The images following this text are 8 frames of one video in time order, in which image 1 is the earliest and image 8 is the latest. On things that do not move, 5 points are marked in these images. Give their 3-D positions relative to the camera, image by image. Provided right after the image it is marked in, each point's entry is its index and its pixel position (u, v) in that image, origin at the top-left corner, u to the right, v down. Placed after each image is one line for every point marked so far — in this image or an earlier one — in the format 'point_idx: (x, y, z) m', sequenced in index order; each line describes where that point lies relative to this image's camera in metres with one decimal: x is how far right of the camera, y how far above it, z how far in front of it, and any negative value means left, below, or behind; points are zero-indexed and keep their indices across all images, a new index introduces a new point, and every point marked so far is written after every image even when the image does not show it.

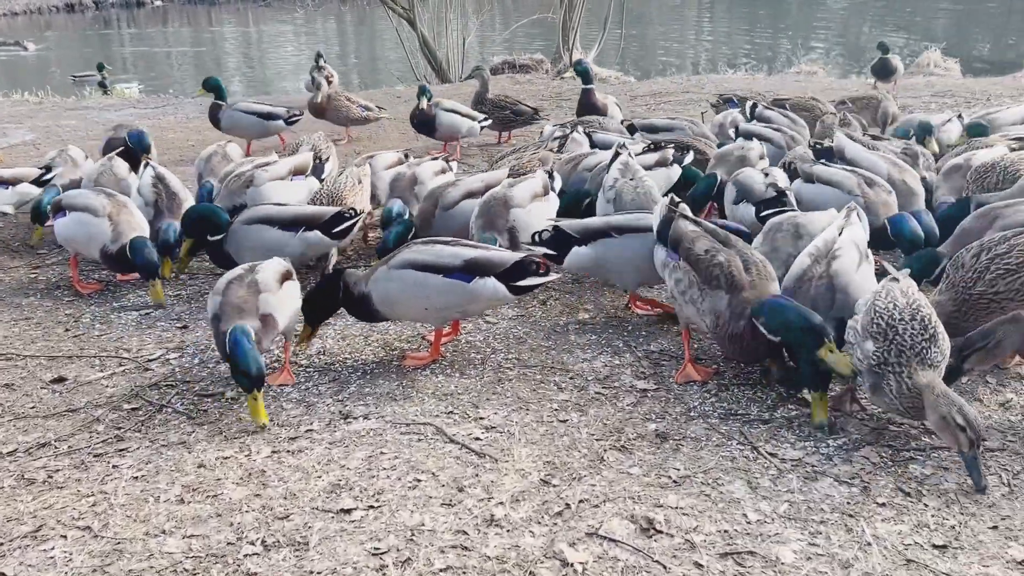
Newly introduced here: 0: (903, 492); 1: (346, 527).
0: (+1.8, -0.9, +3.9) m
1: (-0.8, -1.1, +3.9) m
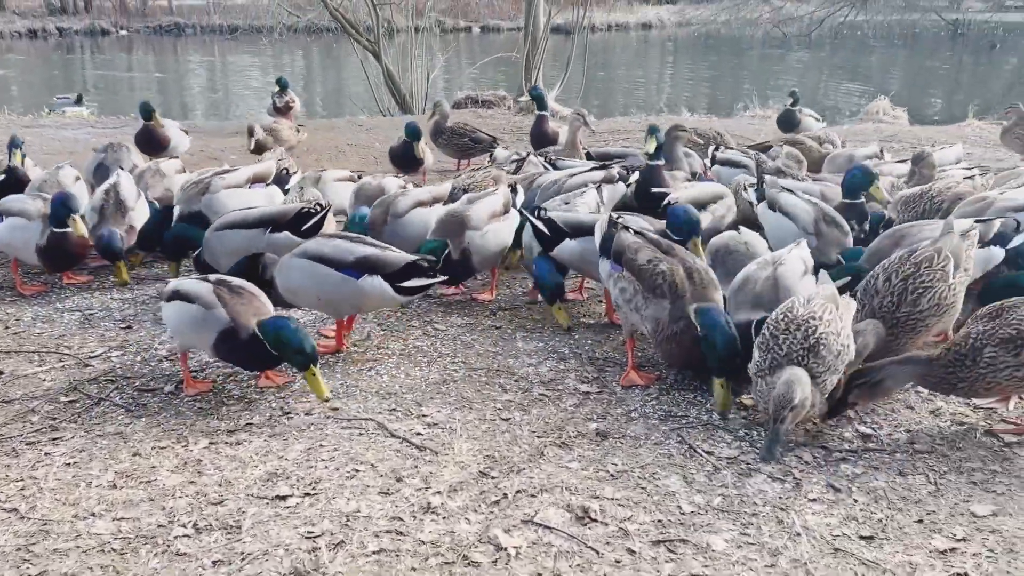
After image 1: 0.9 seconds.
0: (+1.5, -0.9, +3.9) m
1: (-1.1, -1.0, +3.8) m
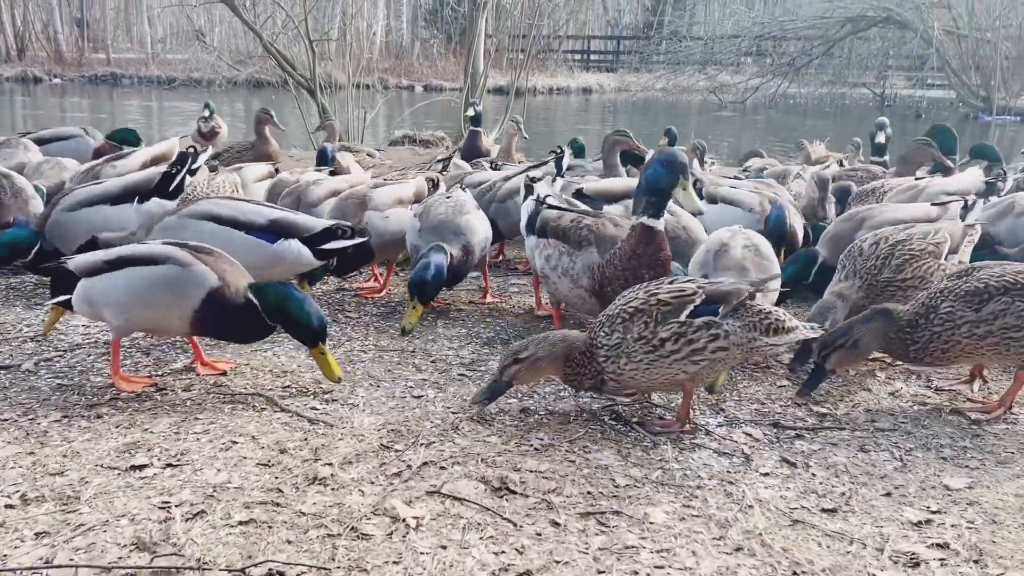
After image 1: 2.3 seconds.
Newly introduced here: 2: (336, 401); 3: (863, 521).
0: (+1.1, -0.7, +3.4) m
1: (-1.4, -0.7, +3.1) m
2: (-0.8, -0.5, +3.9) m
3: (+1.2, -0.8, +3.0) m
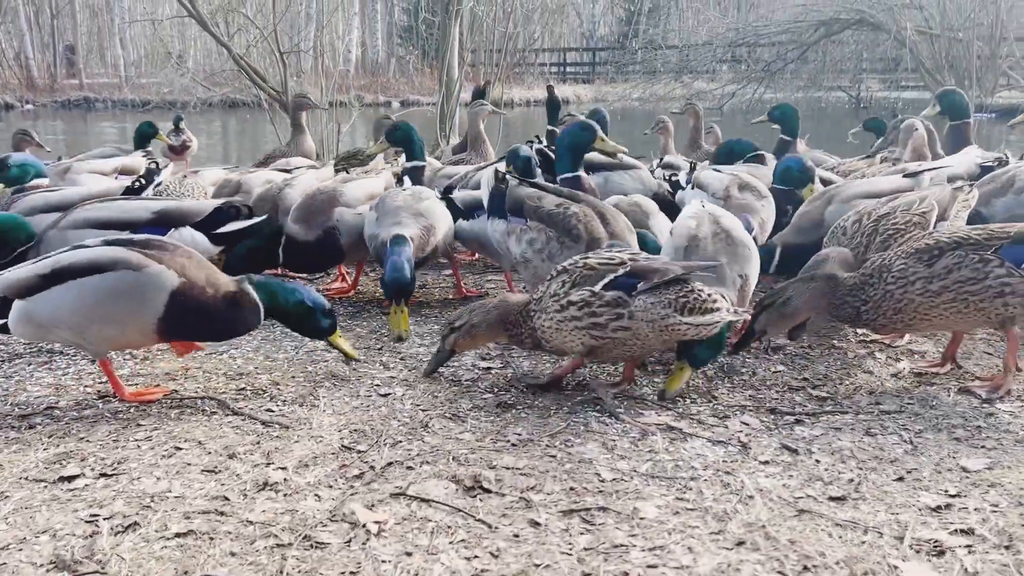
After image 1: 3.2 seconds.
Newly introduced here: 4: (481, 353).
0: (+1.0, -0.6, +3.1) m
1: (-1.5, -0.7, +2.8) m
2: (-0.9, -0.5, +3.6) m
3: (+1.2, -0.7, +2.7) m
4: (-0.2, -0.3, +4.2) m
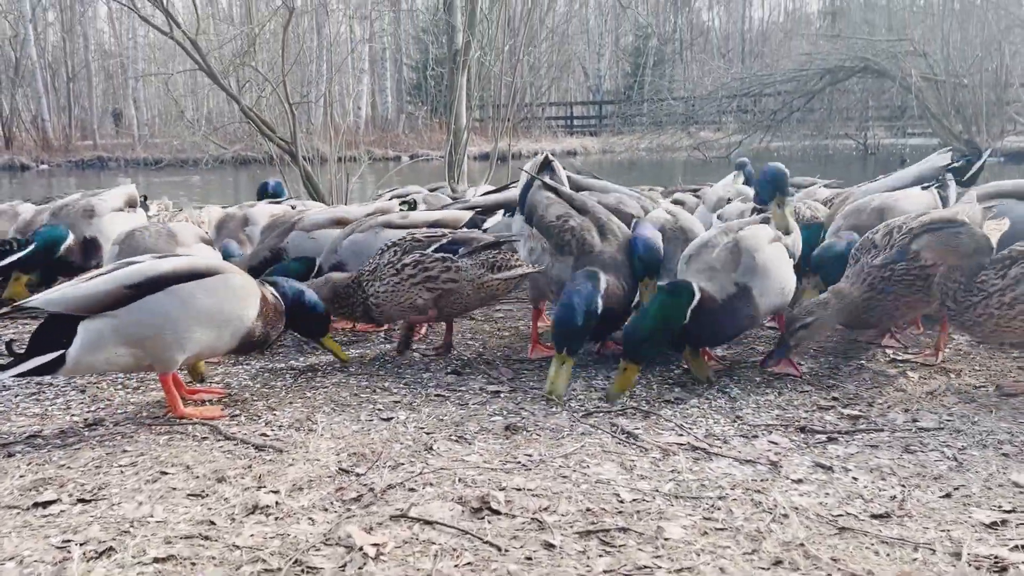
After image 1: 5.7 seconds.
0: (+1.1, -0.6, +2.9) m
1: (-1.5, -0.7, +2.6) m
2: (-0.9, -0.6, +3.4) m
3: (+1.2, -0.7, +2.4) m
4: (-0.1, -0.4, +4.0) m
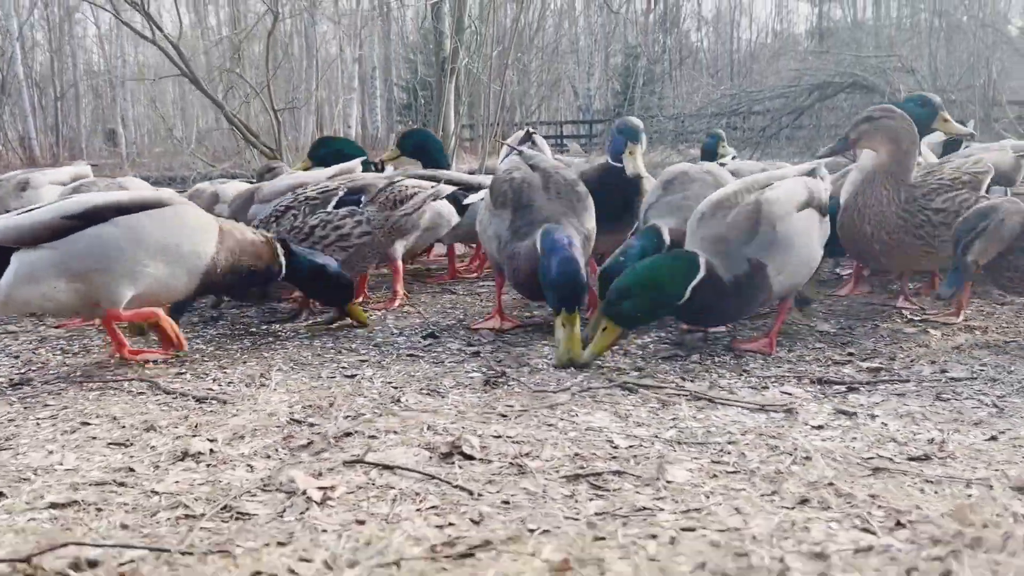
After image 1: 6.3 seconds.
0: (+1.0, -0.4, +2.5) m
1: (-1.5, -0.5, +2.2) m
2: (-1.0, -0.3, +3.0) m
3: (+1.1, -0.4, +2.1) m
4: (-0.2, -0.2, +3.6) m
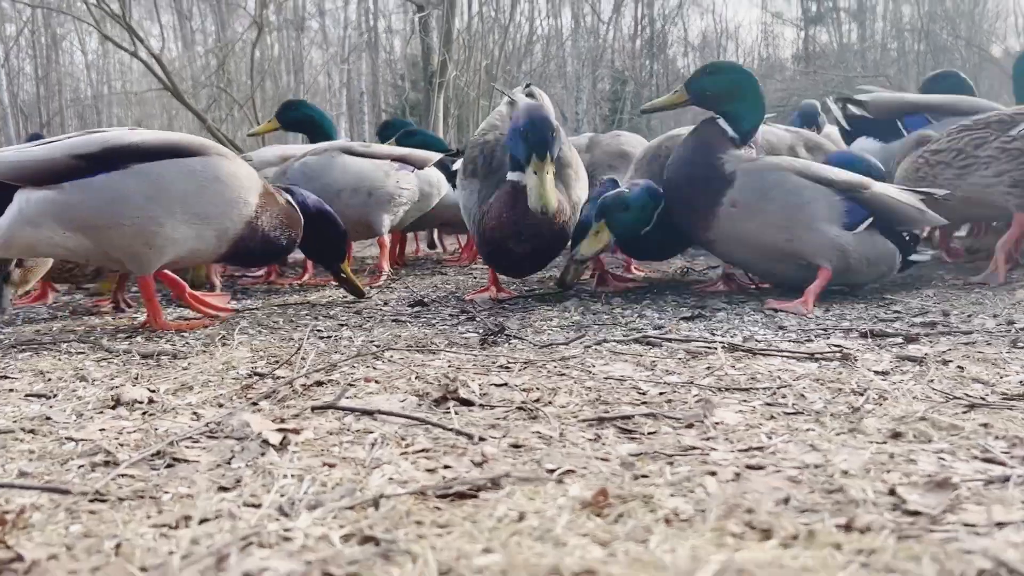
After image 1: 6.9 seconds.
0: (+1.0, -0.2, +2.1) m
1: (-1.5, -0.3, +1.7) m
2: (-1.0, -0.2, +2.6) m
3: (+1.1, -0.2, +1.7) m
4: (-0.2, -0.1, +3.2) m
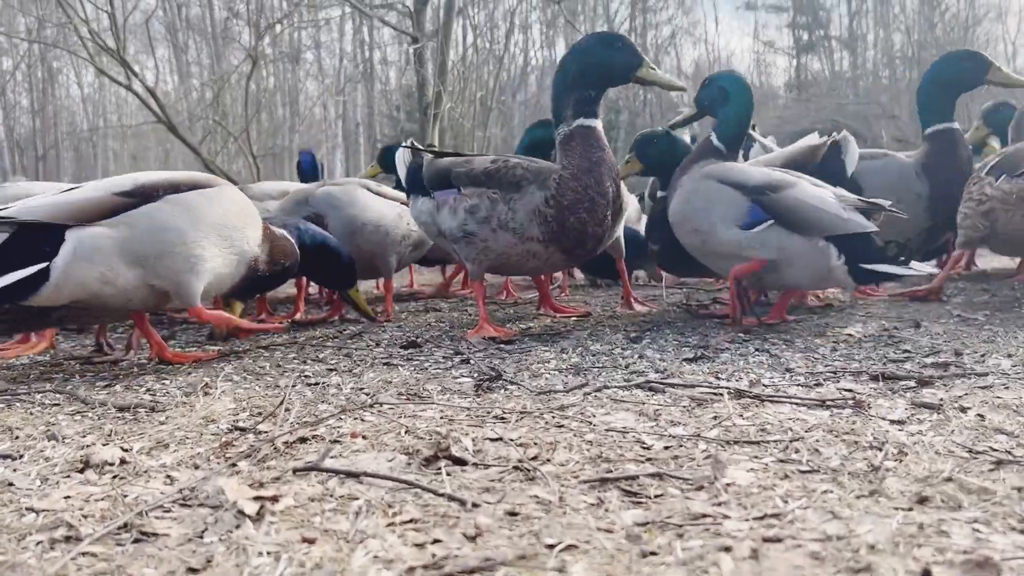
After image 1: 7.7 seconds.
0: (+1.0, -0.3, +2.0) m
1: (-1.5, -0.4, +1.6) m
2: (-1.0, -0.3, +2.5) m
3: (+1.1, -0.3, +1.6) m
4: (-0.2, -0.2, +3.1) m
